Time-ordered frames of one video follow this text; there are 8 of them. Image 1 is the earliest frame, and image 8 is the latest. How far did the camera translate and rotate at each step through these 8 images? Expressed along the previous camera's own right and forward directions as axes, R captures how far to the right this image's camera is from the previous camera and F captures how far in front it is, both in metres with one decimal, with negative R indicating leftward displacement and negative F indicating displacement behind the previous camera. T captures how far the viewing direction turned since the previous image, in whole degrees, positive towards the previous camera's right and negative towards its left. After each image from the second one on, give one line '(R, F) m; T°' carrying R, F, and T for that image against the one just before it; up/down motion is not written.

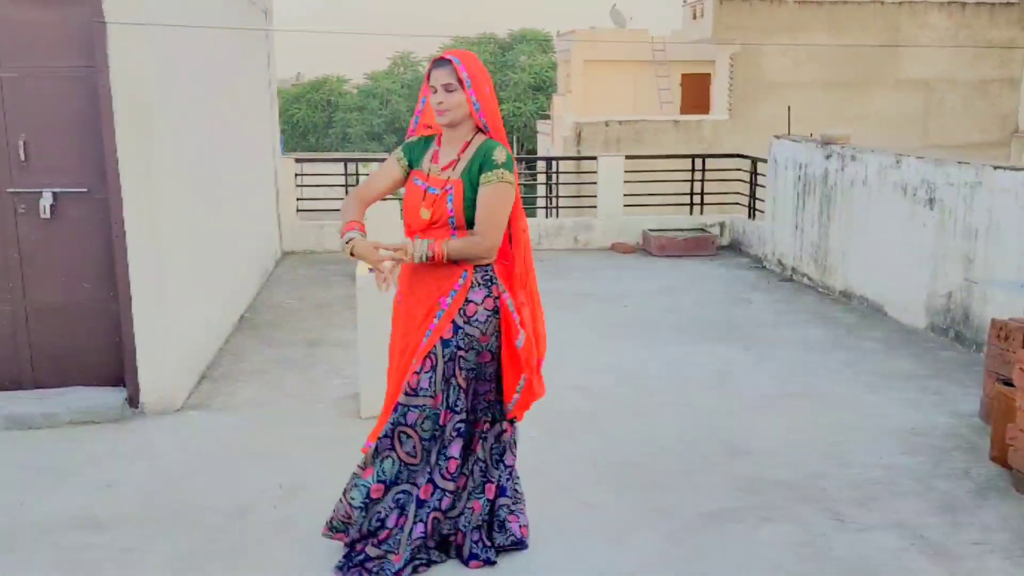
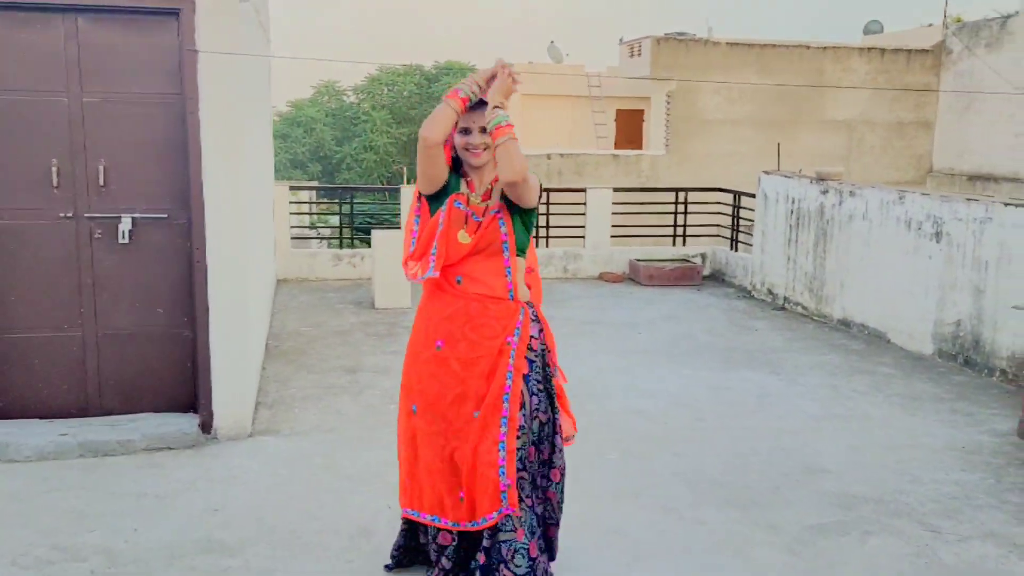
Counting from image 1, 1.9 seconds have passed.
(-0.7, -0.1) m; +5°
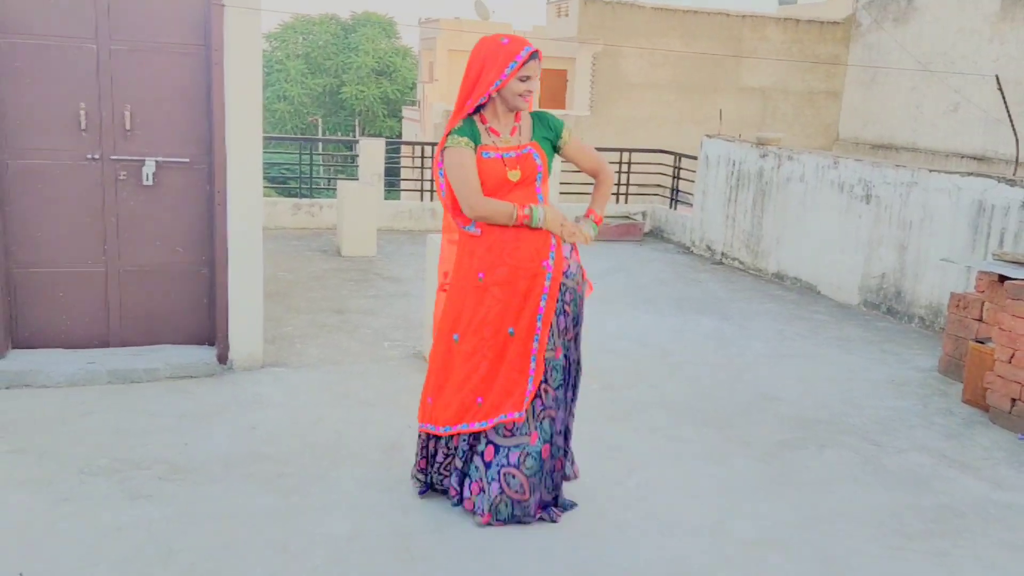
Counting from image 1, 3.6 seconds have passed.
(-0.4, -0.4) m; +6°
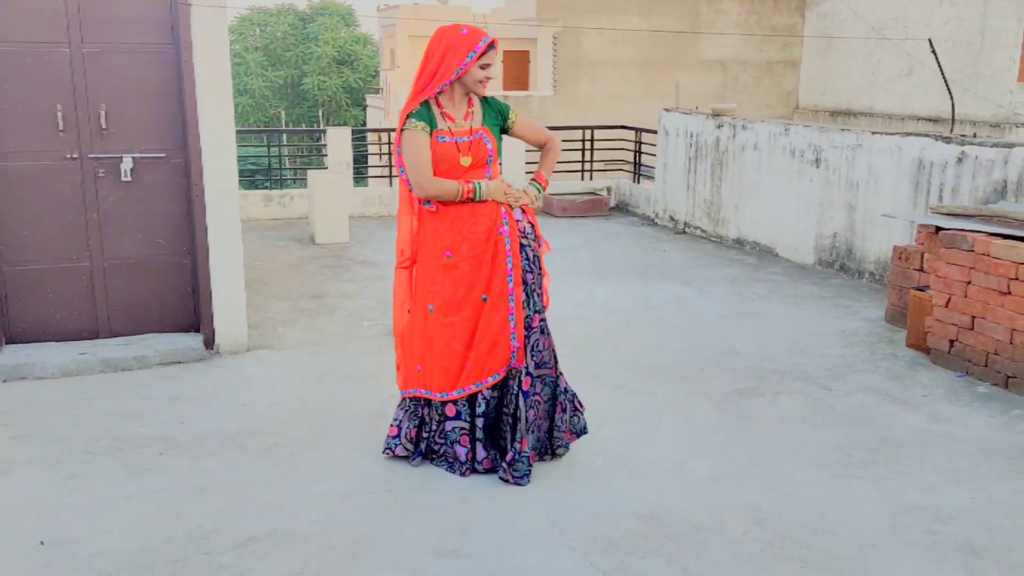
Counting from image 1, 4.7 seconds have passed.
(0.0, -0.2) m; +2°
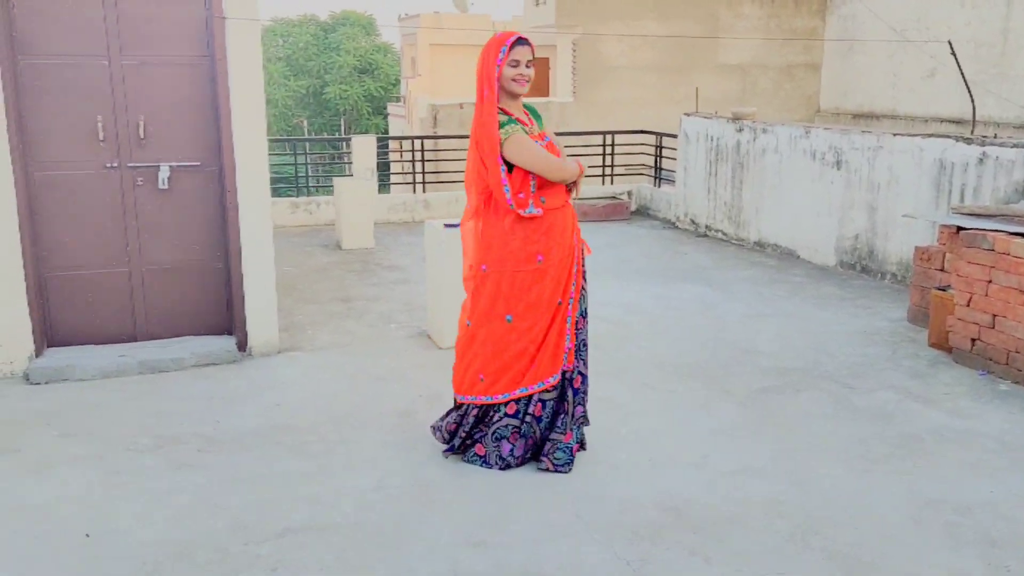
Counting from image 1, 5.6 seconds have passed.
(0.0, -0.1) m; -1°
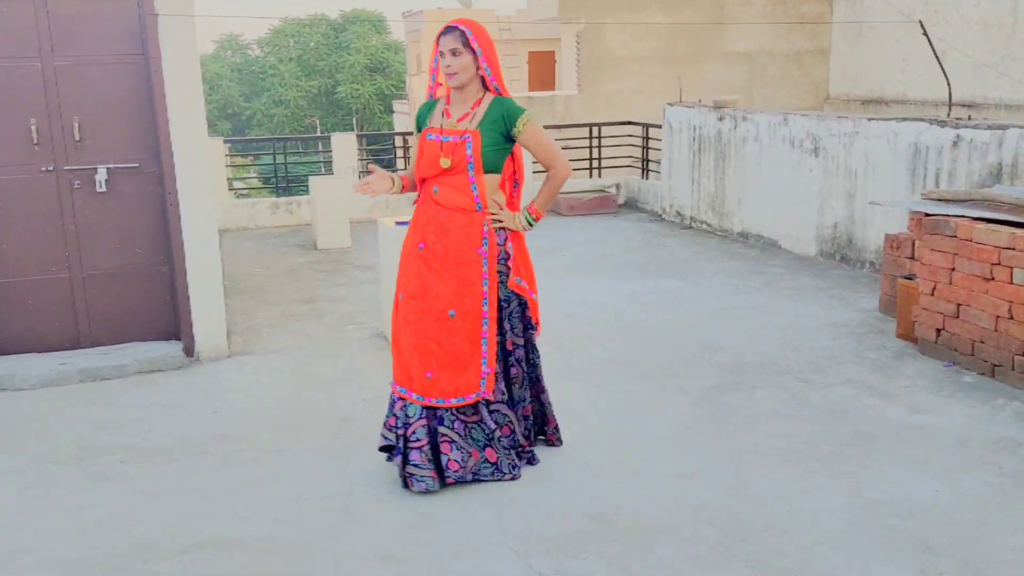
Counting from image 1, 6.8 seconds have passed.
(+0.3, +0.1) m; -1°
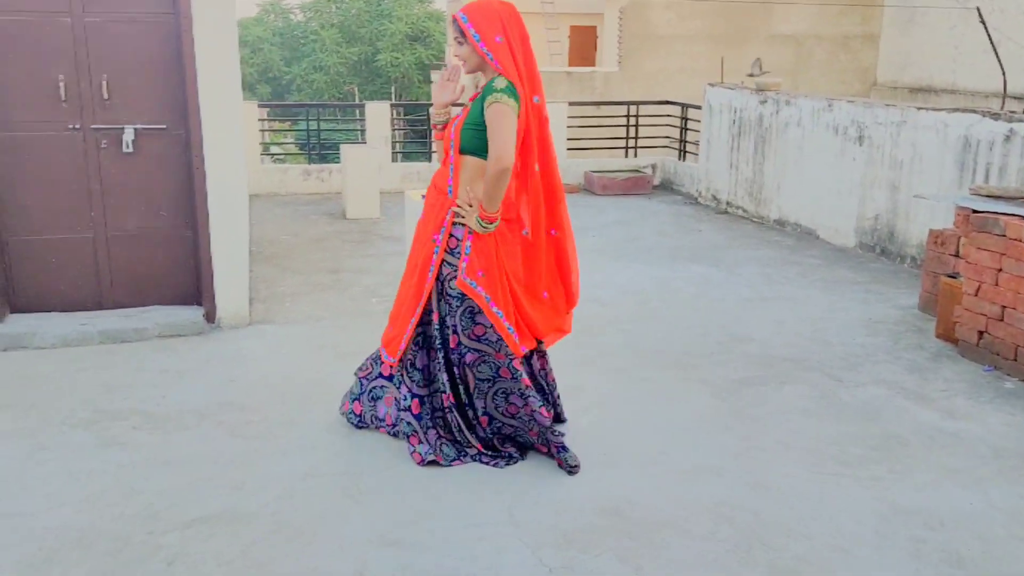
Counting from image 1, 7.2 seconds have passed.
(0.0, +0.1) m; -2°
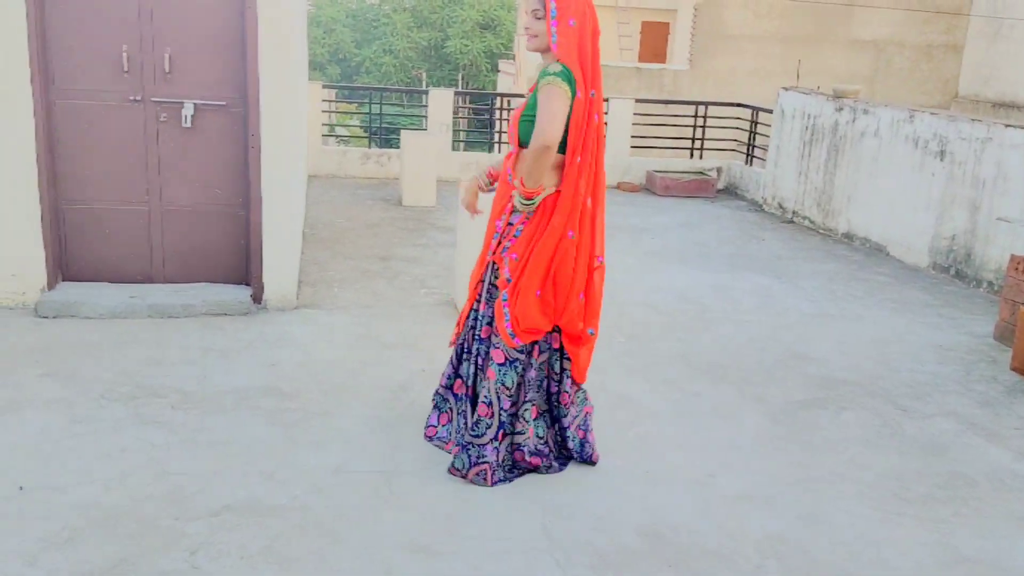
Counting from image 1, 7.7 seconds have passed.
(0.0, +0.1) m; -3°
